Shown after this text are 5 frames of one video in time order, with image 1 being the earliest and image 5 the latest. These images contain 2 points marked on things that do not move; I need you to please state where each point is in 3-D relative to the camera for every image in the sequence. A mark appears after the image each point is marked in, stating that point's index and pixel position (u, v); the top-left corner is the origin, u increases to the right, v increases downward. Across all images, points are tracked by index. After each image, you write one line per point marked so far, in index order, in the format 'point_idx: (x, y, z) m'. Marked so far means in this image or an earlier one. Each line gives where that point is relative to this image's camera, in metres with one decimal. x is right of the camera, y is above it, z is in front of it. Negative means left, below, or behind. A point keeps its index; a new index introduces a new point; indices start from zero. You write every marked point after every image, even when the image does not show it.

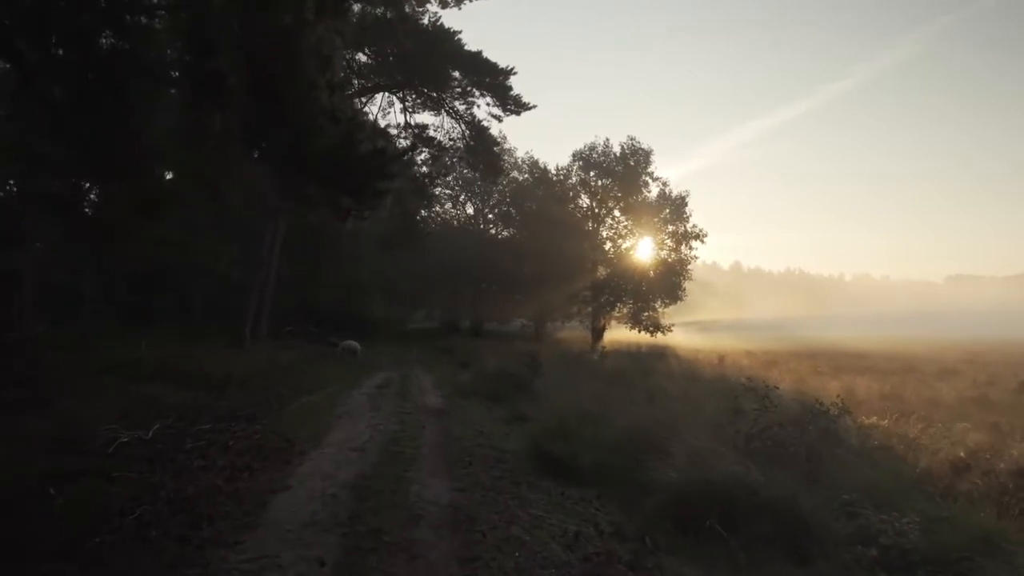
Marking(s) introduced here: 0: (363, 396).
0: (-3.3, -2.4, +15.3) m
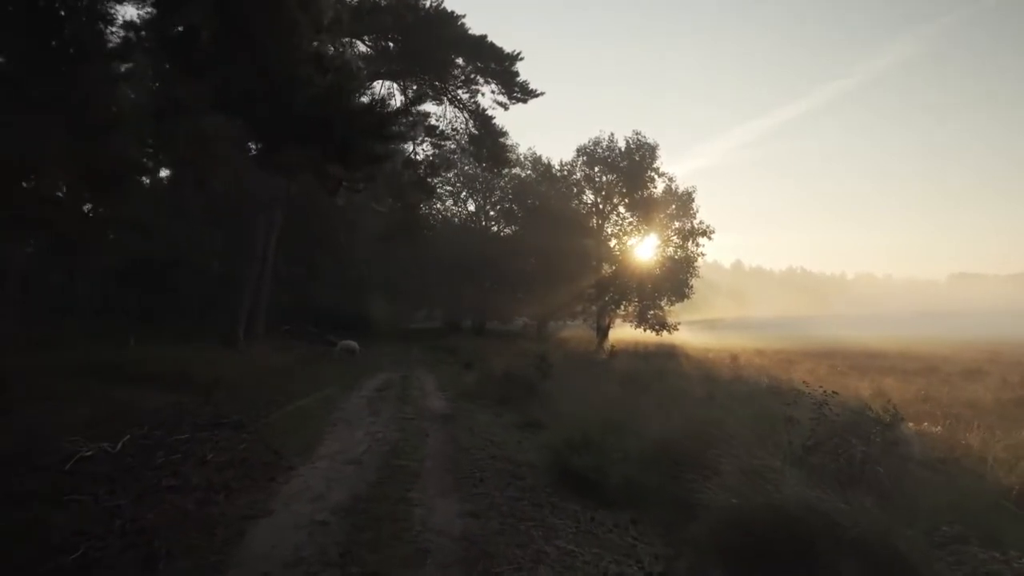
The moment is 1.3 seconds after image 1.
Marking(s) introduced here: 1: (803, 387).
0: (-3.1, -2.3, +14.2) m
1: (+7.1, -2.4, +16.9) m
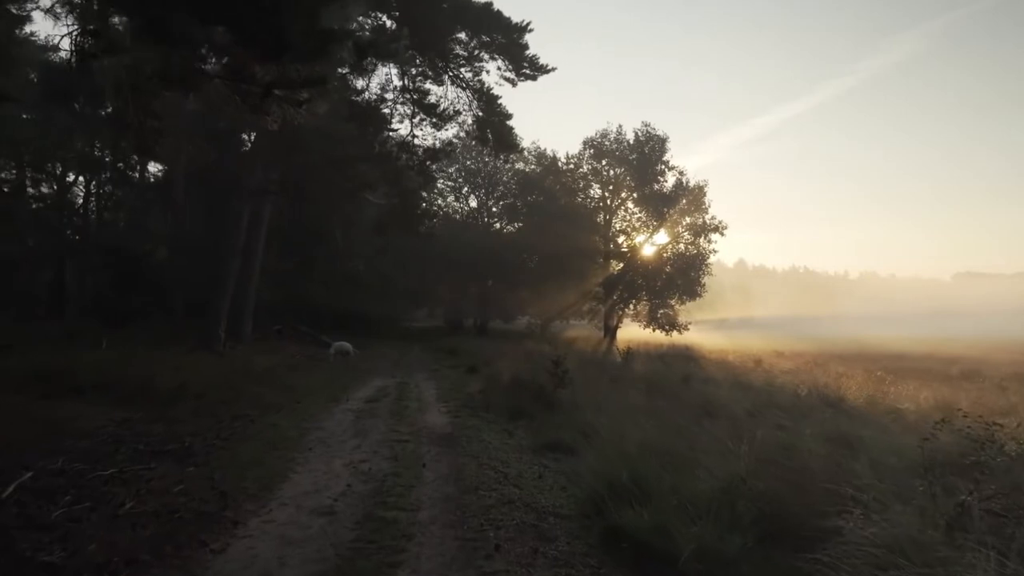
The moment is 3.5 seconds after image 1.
0: (-2.8, -2.2, +12.0) m
1: (+7.3, -2.3, +14.8) m
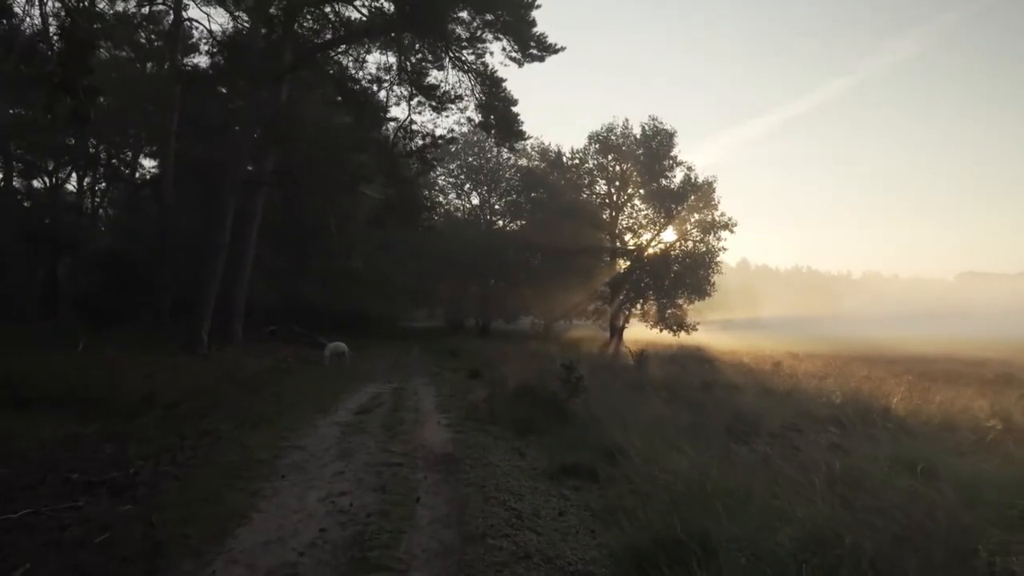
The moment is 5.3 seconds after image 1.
0: (-2.7, -2.1, +10.5) m
1: (+7.5, -2.3, +13.2) m
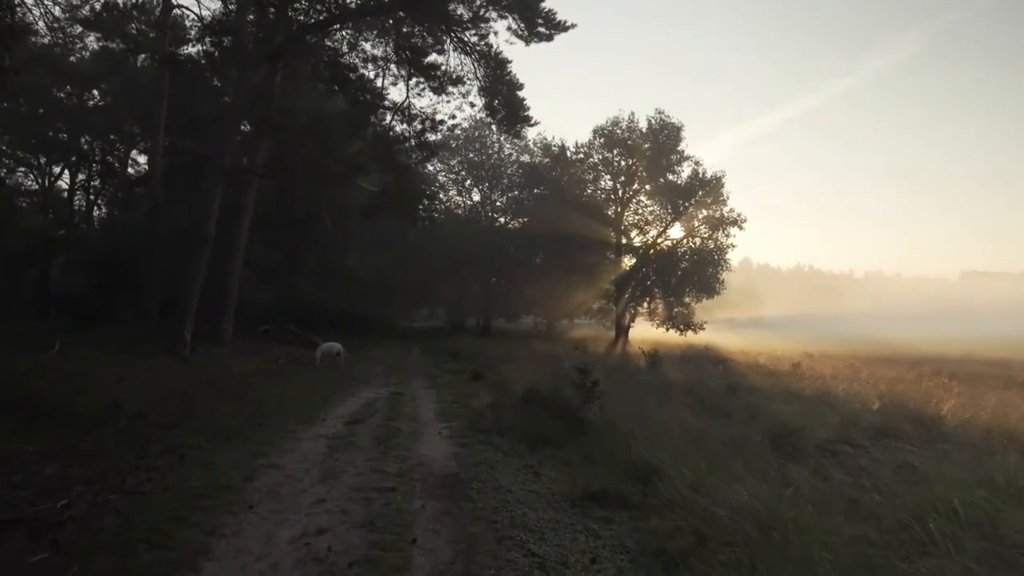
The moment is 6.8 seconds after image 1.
0: (-2.5, -2.0, +9.2) m
1: (+7.6, -2.2, +11.9) m
